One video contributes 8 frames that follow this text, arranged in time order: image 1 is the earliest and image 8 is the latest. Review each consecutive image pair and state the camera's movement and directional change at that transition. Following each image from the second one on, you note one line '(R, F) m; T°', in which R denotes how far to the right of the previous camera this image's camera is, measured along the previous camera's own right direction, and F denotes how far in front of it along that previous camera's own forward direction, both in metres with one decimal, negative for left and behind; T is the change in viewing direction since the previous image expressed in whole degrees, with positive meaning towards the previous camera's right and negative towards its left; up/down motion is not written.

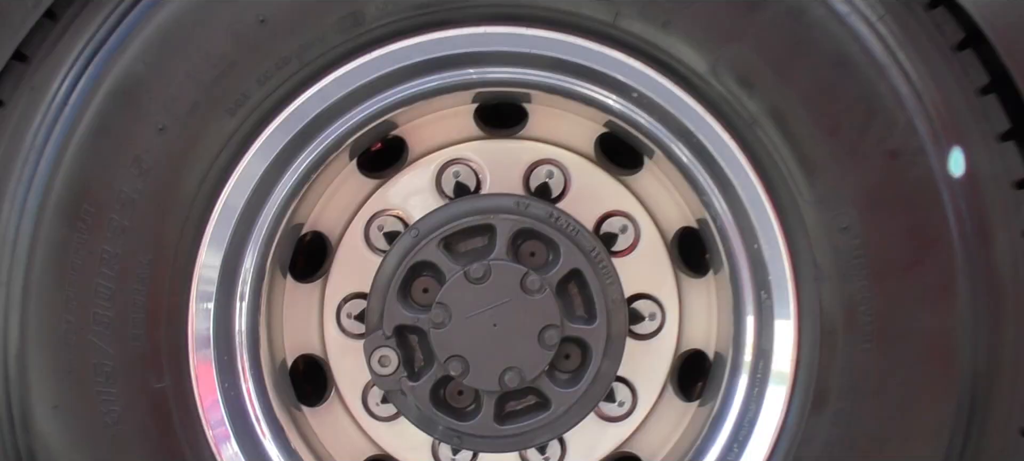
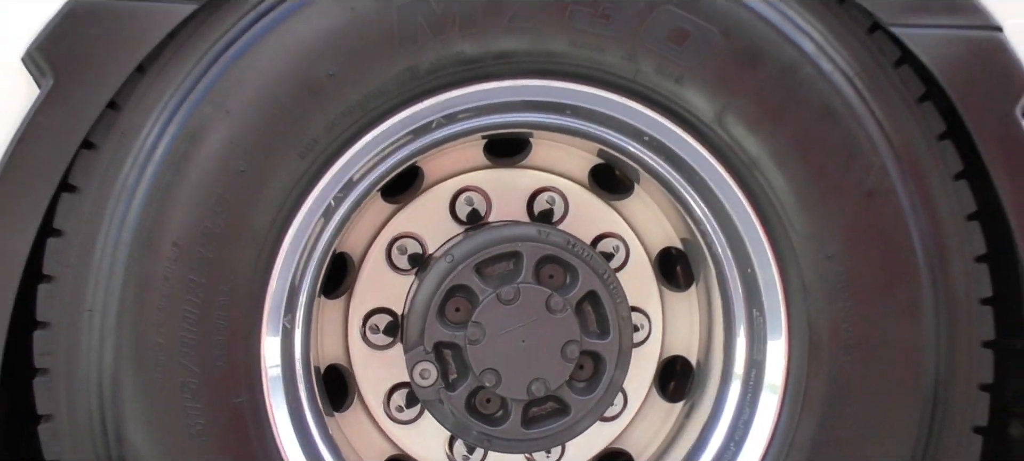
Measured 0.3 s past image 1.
(-0.2, -0.1) m; +6°
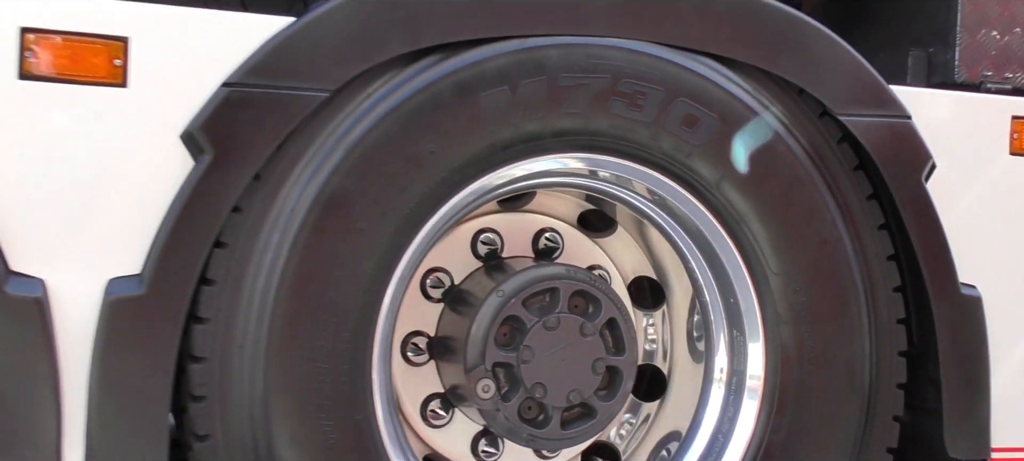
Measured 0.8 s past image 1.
(-0.4, -0.3) m; +12°
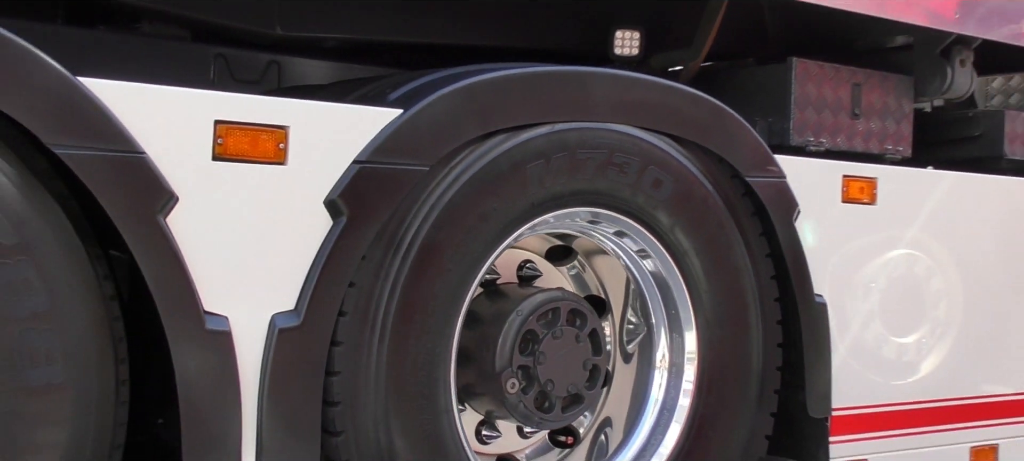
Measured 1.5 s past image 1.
(-0.6, -0.4) m; +17°
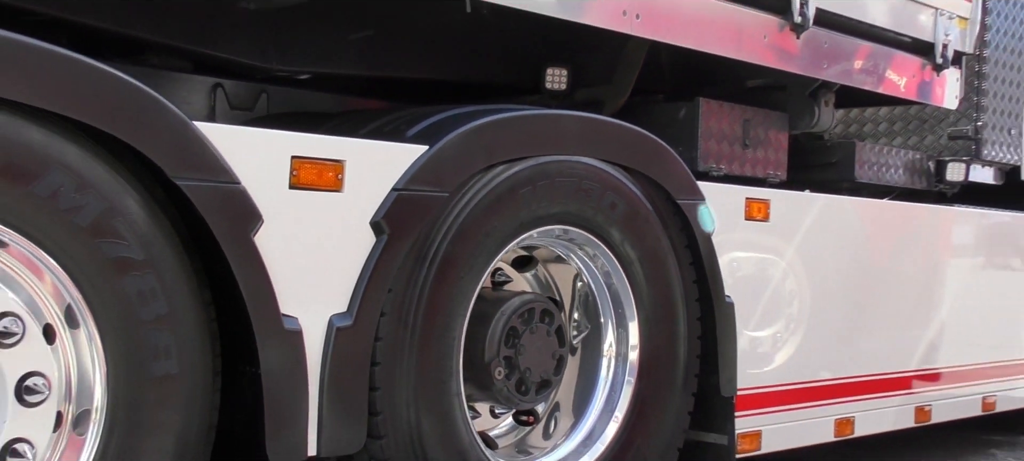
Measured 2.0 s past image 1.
(-0.4, -0.4) m; +10°
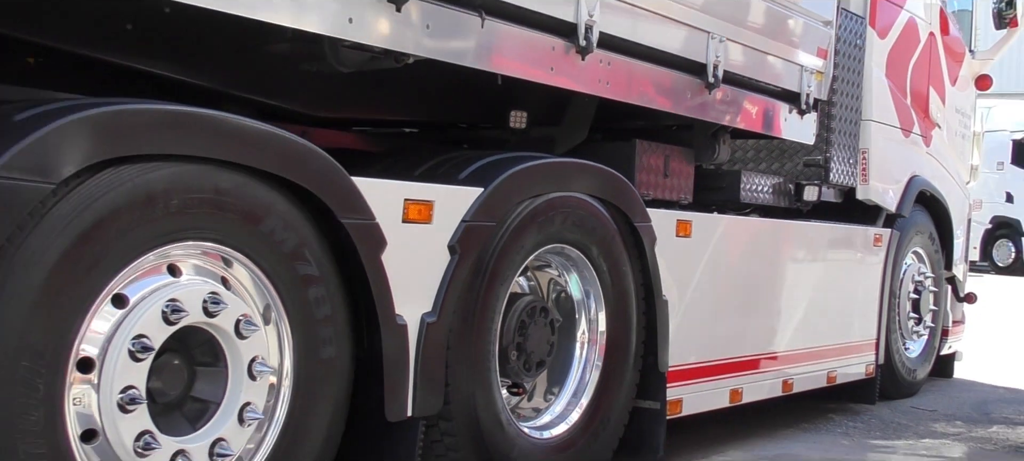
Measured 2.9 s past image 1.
(-0.6, -0.8) m; +9°
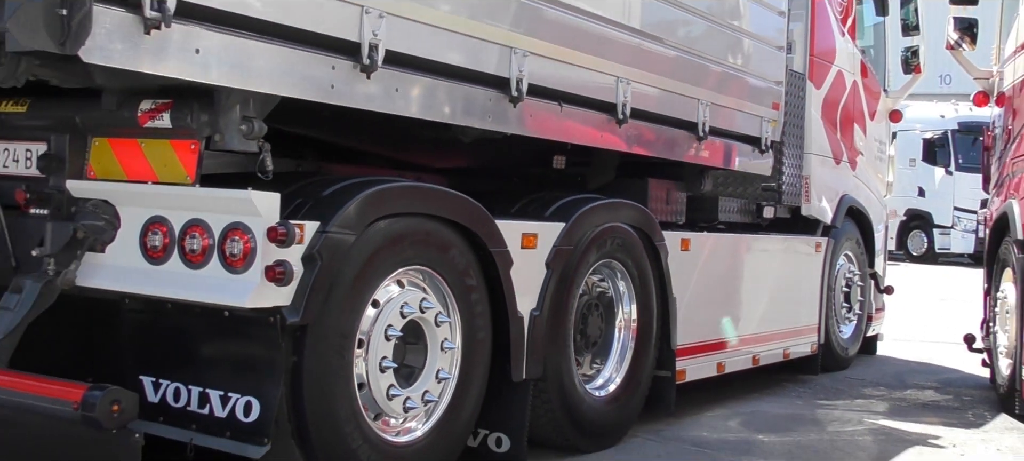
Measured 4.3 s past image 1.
(-0.6, -1.4) m; +4°
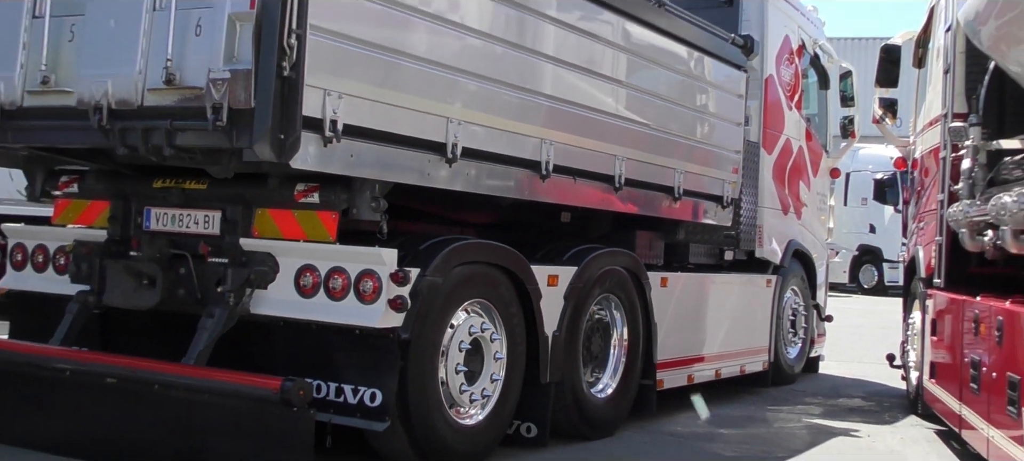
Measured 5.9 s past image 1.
(-0.3, -1.5) m; +2°
